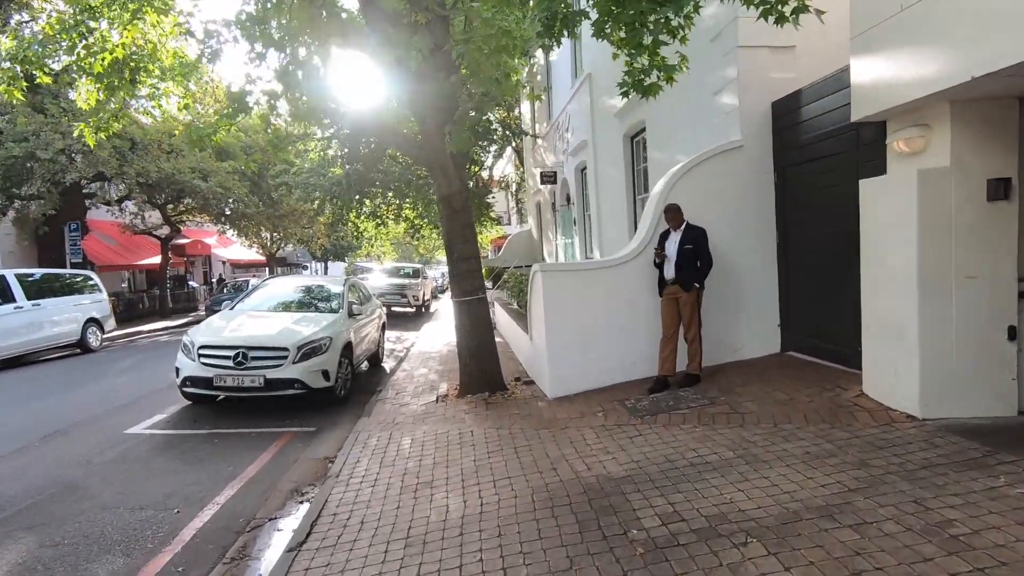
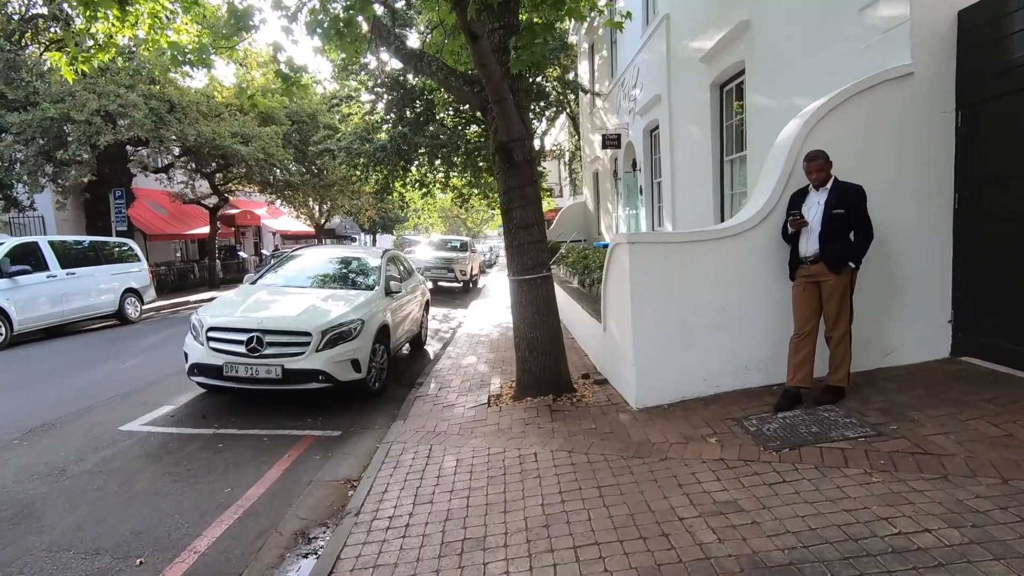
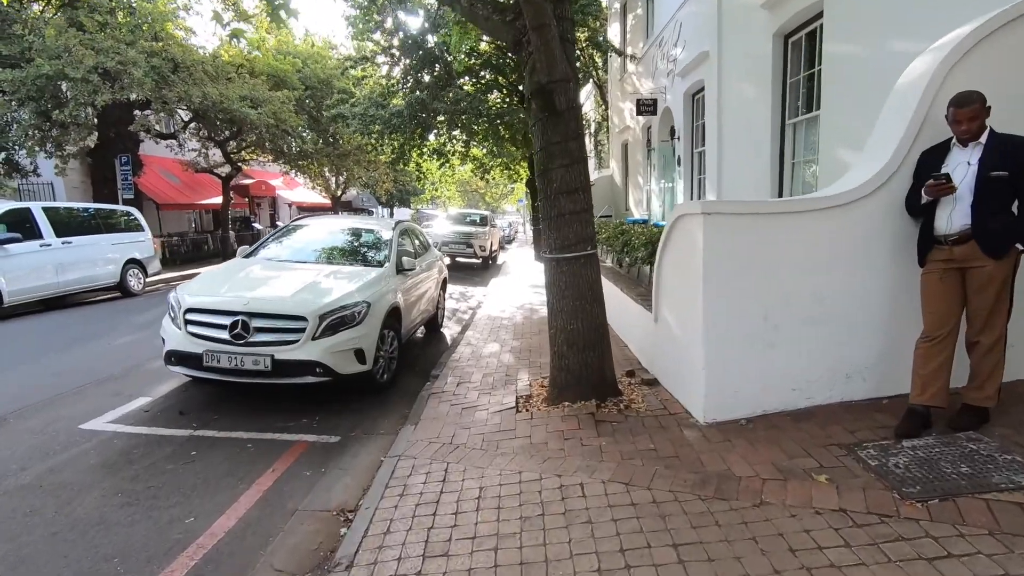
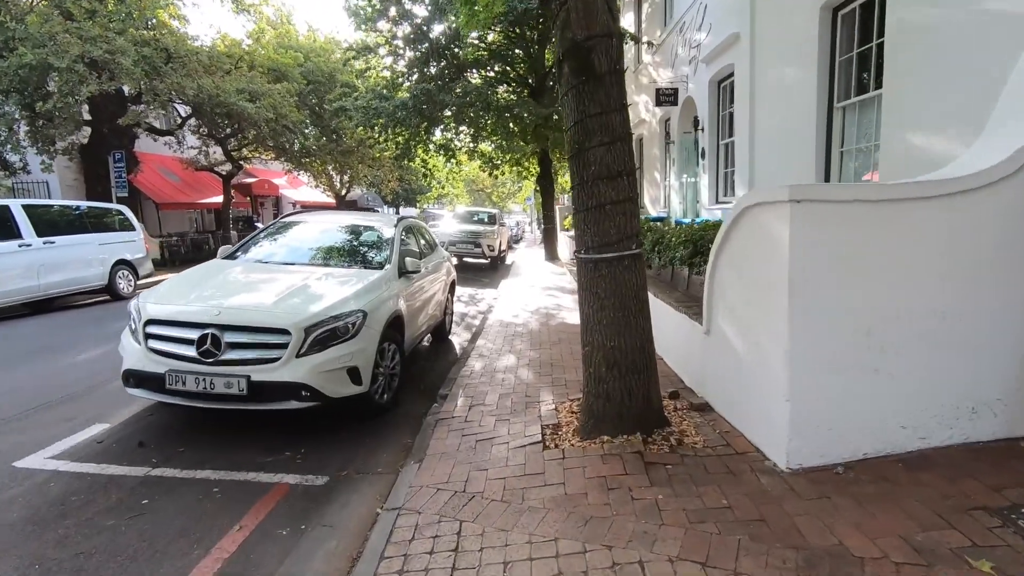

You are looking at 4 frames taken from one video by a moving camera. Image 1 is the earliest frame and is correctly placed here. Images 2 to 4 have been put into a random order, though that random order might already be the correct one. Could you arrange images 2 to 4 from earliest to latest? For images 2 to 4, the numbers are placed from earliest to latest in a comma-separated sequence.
2, 3, 4
